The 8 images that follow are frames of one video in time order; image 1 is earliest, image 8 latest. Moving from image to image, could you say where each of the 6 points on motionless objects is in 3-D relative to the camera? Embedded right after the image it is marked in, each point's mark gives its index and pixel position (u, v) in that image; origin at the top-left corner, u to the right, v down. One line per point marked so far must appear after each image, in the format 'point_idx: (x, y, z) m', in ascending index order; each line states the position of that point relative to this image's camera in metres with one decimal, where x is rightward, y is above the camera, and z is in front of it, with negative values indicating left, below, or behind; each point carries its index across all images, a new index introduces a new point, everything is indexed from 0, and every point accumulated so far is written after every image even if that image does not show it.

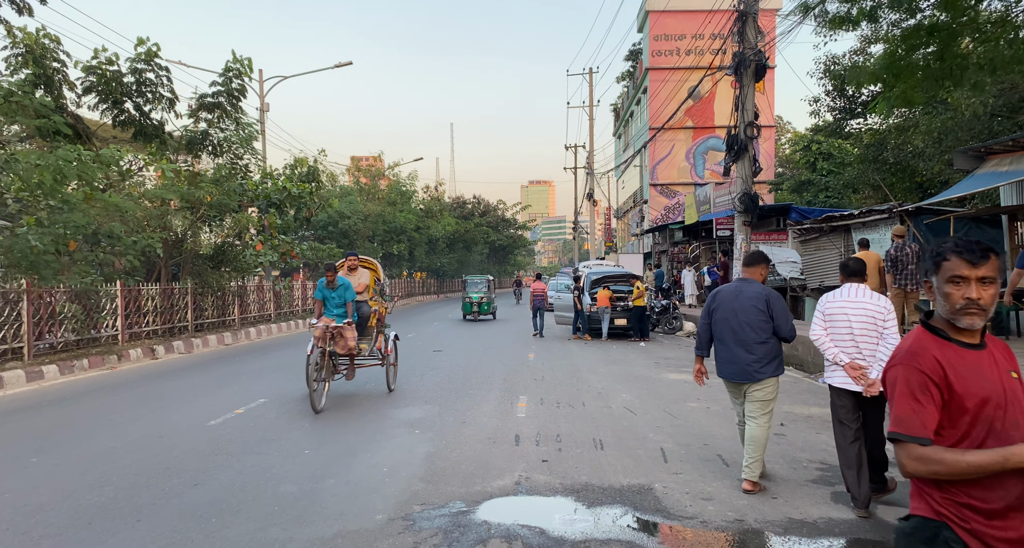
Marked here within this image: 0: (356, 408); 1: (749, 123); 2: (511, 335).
0: (-1.7, -1.5, +7.6) m
1: (+5.1, +3.2, +14.4) m
2: (0.0, -1.6, +17.7) m
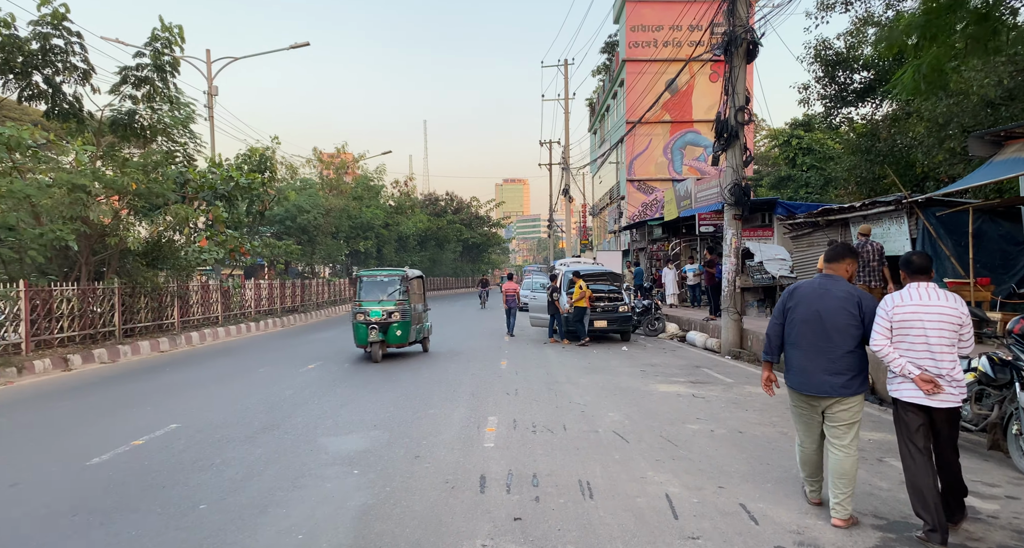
0: (-2.1, -1.5, +6.2) m
1: (+4.5, +3.3, +13.2) m
2: (-0.7, -1.6, +16.4) m
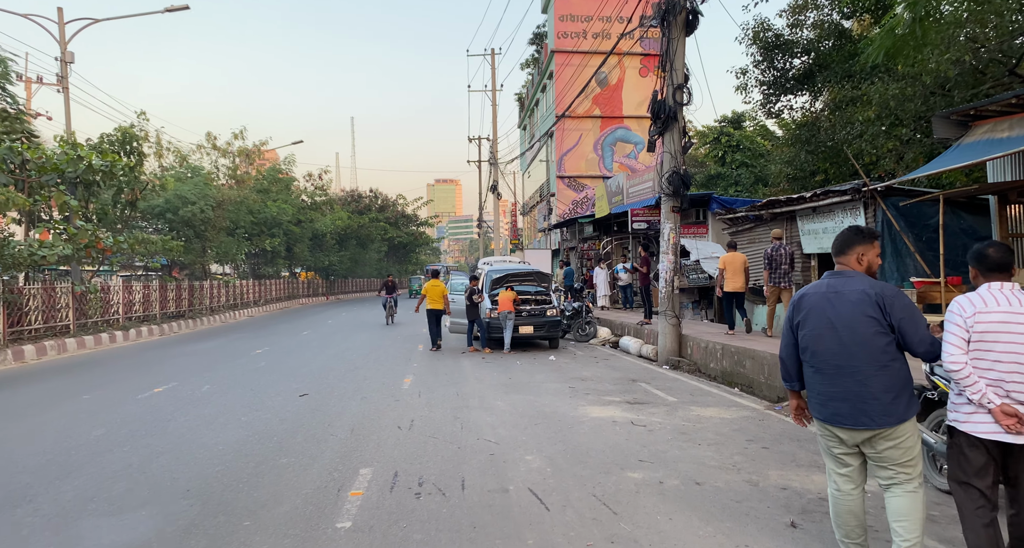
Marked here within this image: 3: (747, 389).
0: (-2.9, -1.5, +4.1) m
1: (+2.9, +3.3, +11.7) m
2: (-2.6, -1.6, +14.4) m
3: (+3.4, -1.6, +9.6) m
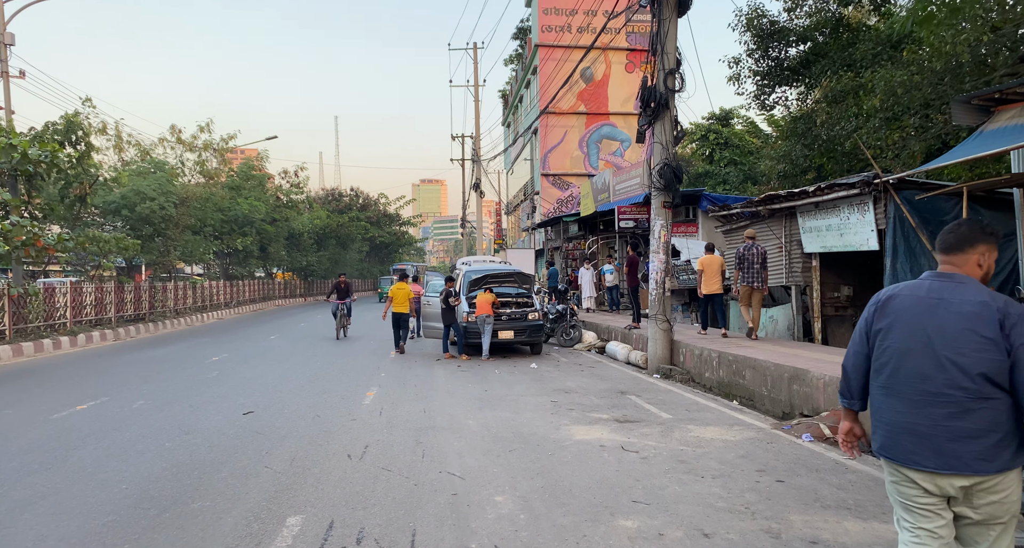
0: (-3.1, -1.5, +3.1) m
1: (+2.5, +3.3, +10.8) m
2: (-3.0, -1.6, +13.3) m
3: (+3.0, -1.7, +8.7) m
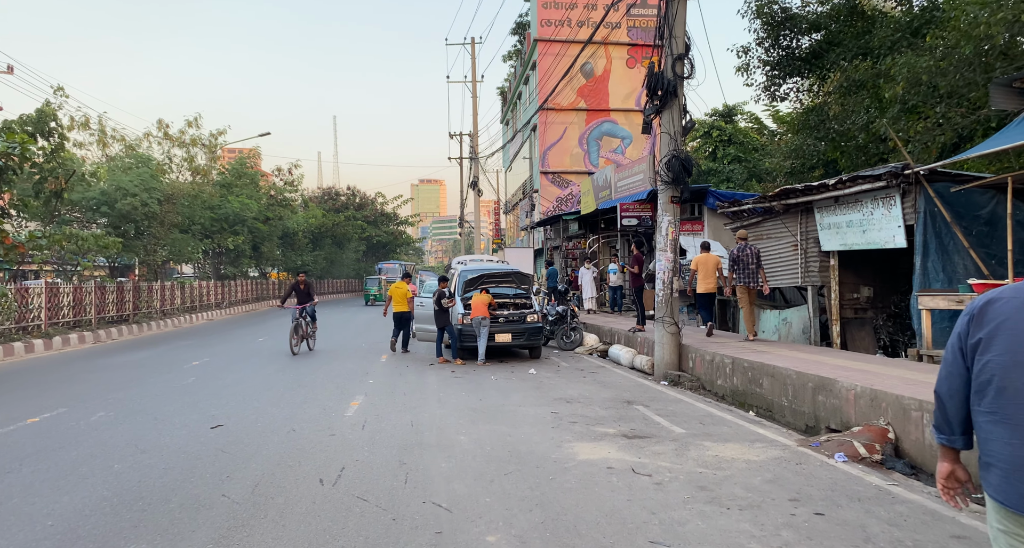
0: (-3.1, -1.5, +2.3) m
1: (+2.5, +3.3, +10.1) m
2: (-3.0, -1.6, +12.6) m
3: (+3.0, -1.7, +8.0) m
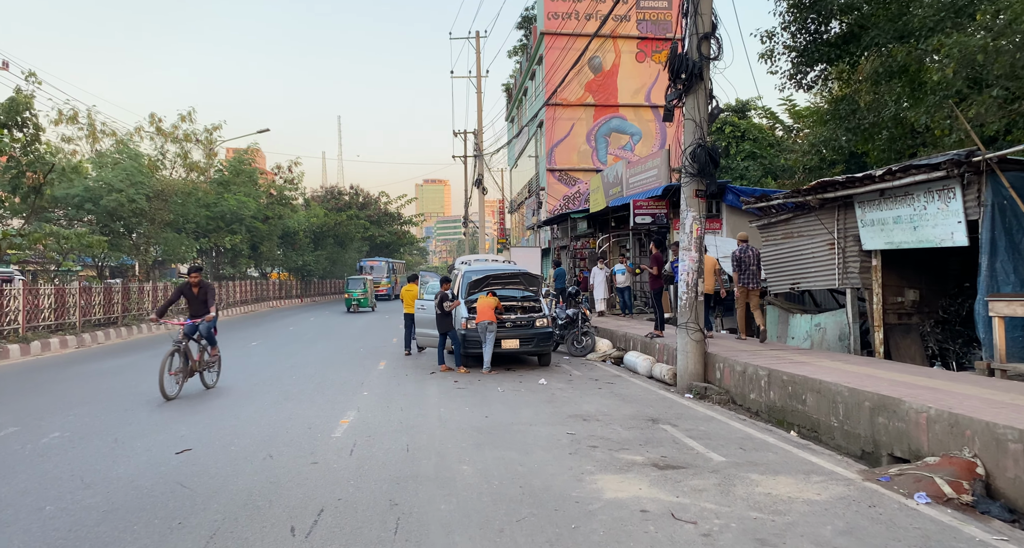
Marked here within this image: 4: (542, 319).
0: (-3.0, -1.5, +1.4) m
1: (+2.6, +3.3, +9.1) m
2: (-2.9, -1.6, +11.7) m
3: (+3.1, -1.7, +7.0) m
4: (+0.5, -0.8, +11.9) m
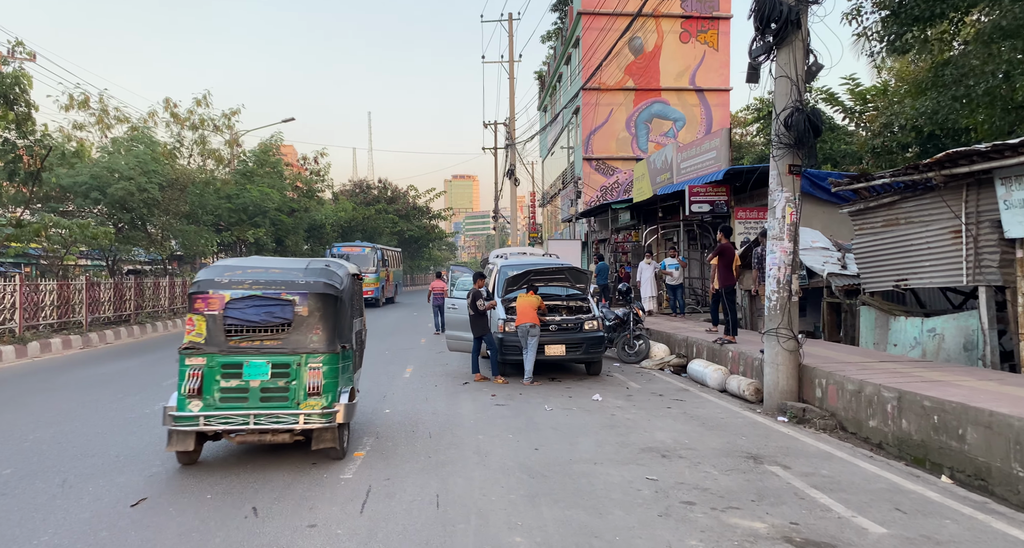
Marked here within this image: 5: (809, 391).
0: (-2.8, -1.5, -0.1) m
1: (+3.2, +3.3, +7.4) m
2: (-2.2, -1.5, +10.2) m
3: (+3.6, -1.6, +5.2) m
4: (+1.2, -0.7, +10.2) m
5: (+3.4, -1.3, +7.6) m
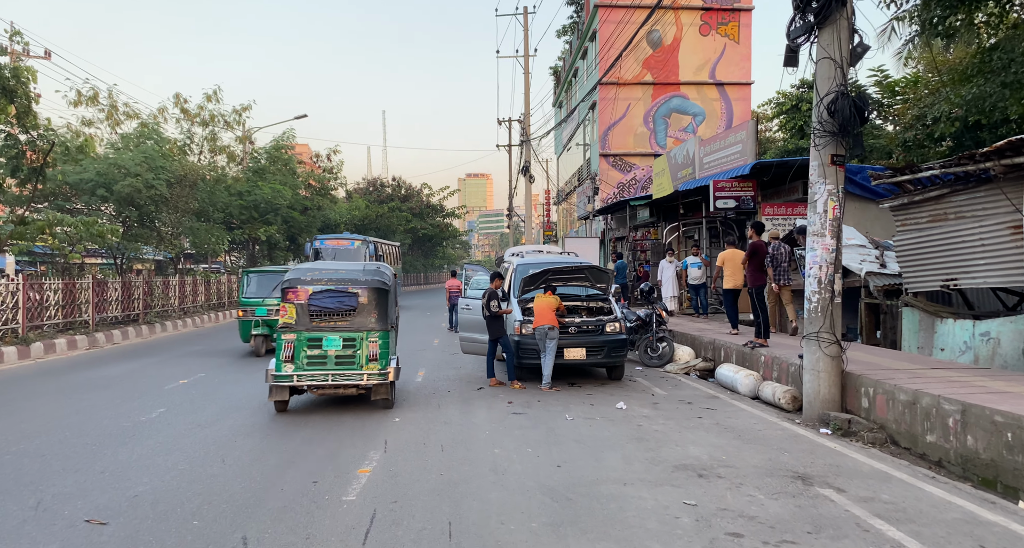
0: (-2.8, -1.5, -0.6) m
1: (+3.4, +3.3, +6.7) m
2: (-1.9, -1.5, +9.7) m
3: (+3.7, -1.6, +4.6) m
4: (+1.5, -0.7, +9.7) m
5: (+3.6, -1.3, +7.0) m
